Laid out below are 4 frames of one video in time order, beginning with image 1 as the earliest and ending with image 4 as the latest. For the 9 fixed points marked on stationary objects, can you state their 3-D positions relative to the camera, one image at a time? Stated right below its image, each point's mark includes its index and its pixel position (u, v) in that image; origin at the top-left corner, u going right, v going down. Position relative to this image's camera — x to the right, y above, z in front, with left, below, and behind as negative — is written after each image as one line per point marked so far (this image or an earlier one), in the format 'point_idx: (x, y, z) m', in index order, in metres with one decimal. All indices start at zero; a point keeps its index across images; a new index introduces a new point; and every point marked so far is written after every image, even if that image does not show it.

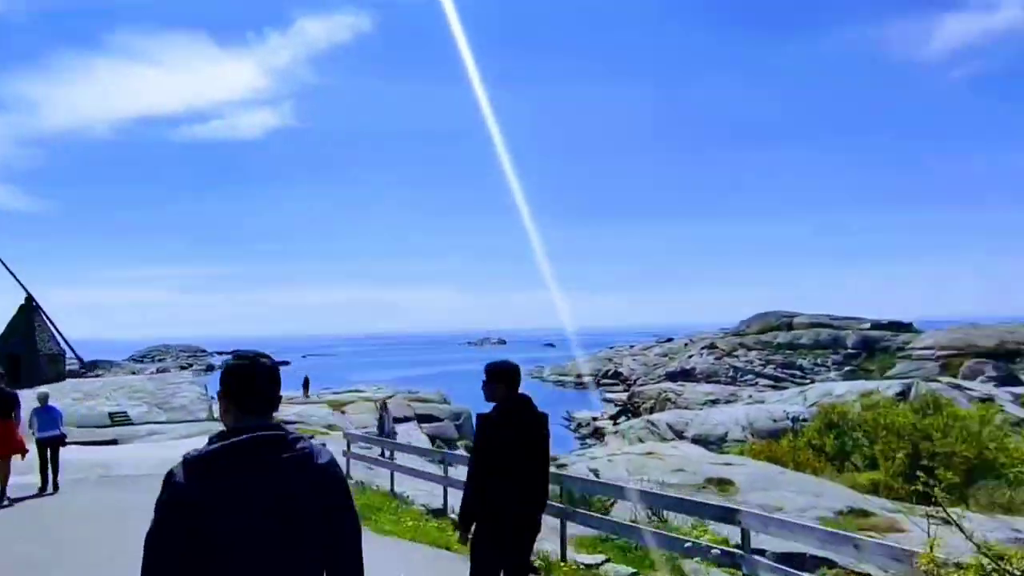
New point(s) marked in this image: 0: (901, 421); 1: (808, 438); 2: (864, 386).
0: (+5.8, -1.9, +10.1) m
1: (+4.9, -2.3, +11.1) m
2: (+6.4, -1.7, +12.8) m
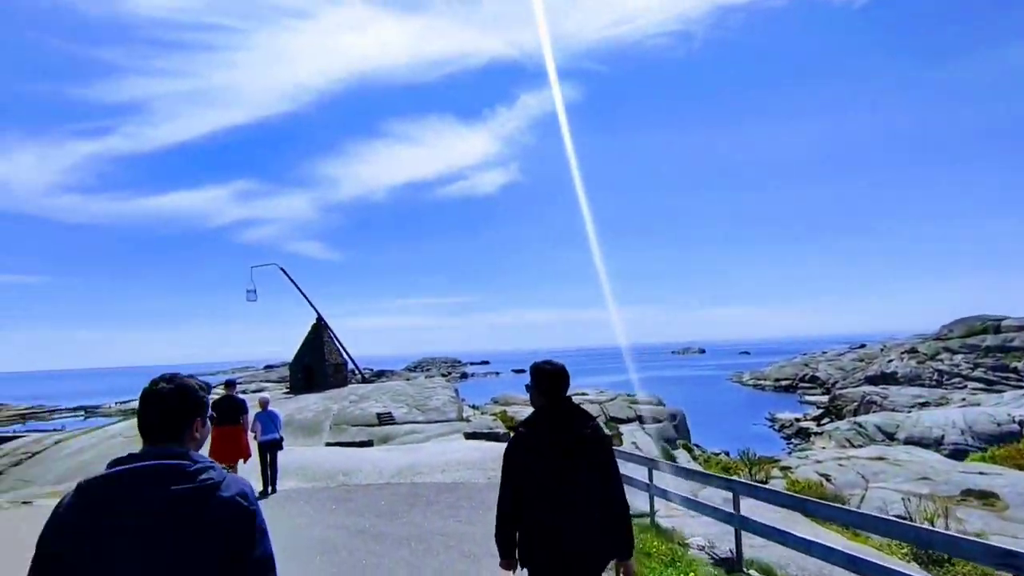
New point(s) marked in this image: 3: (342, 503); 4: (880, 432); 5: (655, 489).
0: (+8.8, -1.8, +9.6) m
1: (+8.1, -2.4, +10.8) m
2: (+10.0, -1.7, +12.2) m
3: (-2.5, -3.3, +10.6) m
4: (+7.0, -2.8, +13.7) m
5: (+1.7, -2.3, +8.3) m
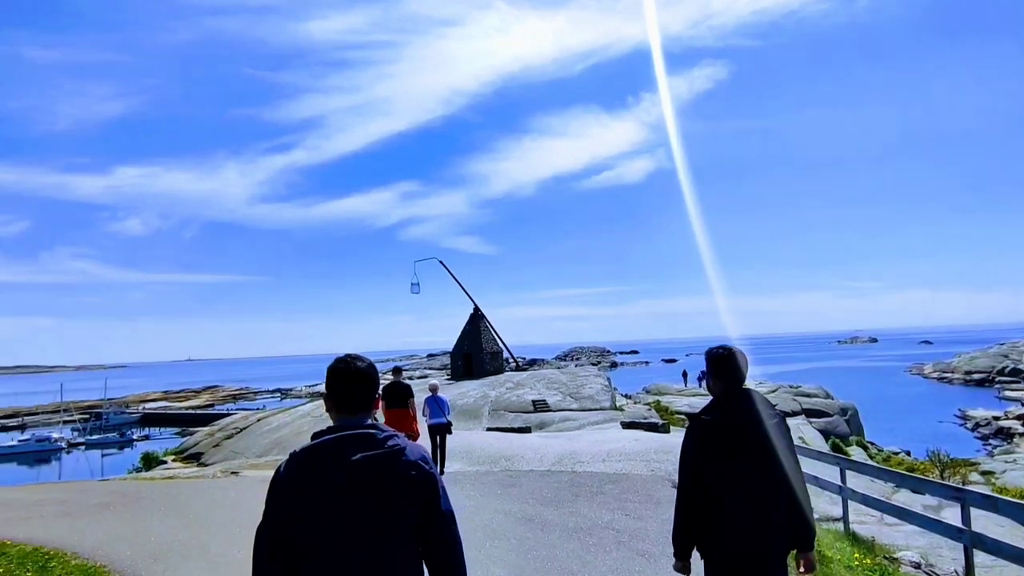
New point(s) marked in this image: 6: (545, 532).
0: (+10.8, -1.6, +7.5) m
1: (+10.4, -2.1, +8.8) m
2: (+12.4, -1.4, +9.7) m
3: (-0.1, -3.1, +10.6) m
4: (+9.8, -2.4, +11.8) m
5: (+3.5, -2.1, +7.5) m
6: (+0.4, -2.9, +8.5) m
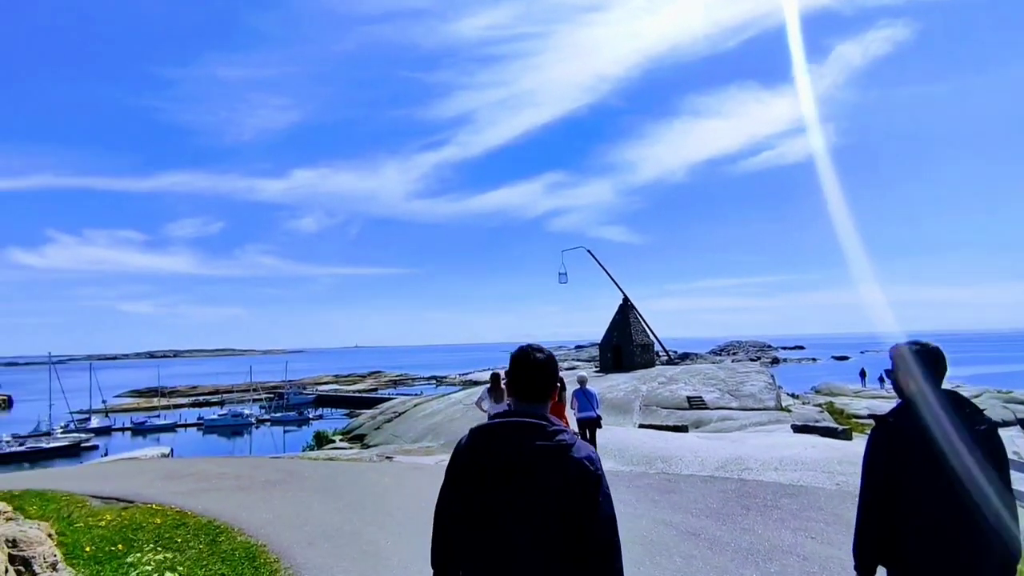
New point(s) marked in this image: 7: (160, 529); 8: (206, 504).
0: (+12.1, -1.4, +4.3) m
1: (+11.9, -1.9, +5.7) m
2: (+14.1, -1.2, +6.2) m
3: (+2.1, -2.9, +9.6) m
4: (+12.0, -2.3, +8.8) m
5: (+5.0, -2.0, +5.8) m
6: (+2.1, -2.8, +7.5) m
7: (-7.0, -4.9, +14.4) m
8: (-7.1, -5.0, +16.5) m
